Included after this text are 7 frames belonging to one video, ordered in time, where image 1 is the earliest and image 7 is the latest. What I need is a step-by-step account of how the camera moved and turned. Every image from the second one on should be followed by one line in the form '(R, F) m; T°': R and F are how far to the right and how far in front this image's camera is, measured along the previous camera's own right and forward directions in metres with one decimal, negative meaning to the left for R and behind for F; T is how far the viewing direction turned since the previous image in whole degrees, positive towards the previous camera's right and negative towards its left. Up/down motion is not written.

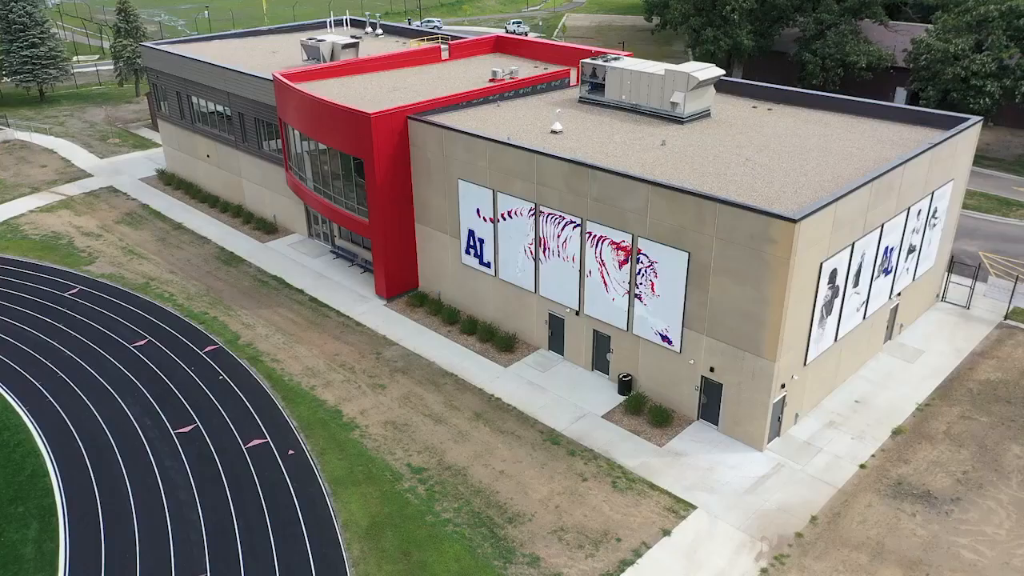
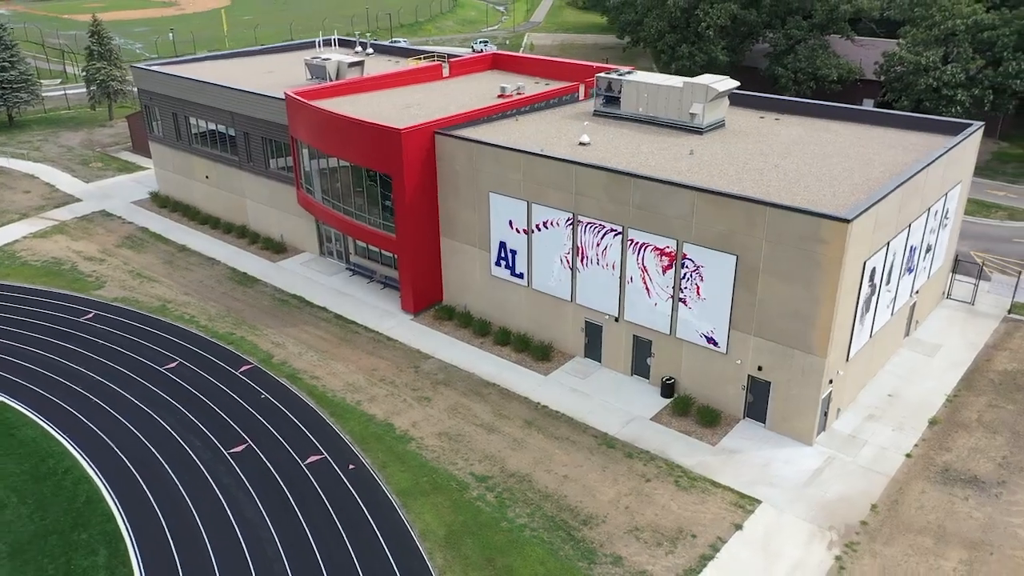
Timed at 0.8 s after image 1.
(-3.1, -0.3) m; +4°
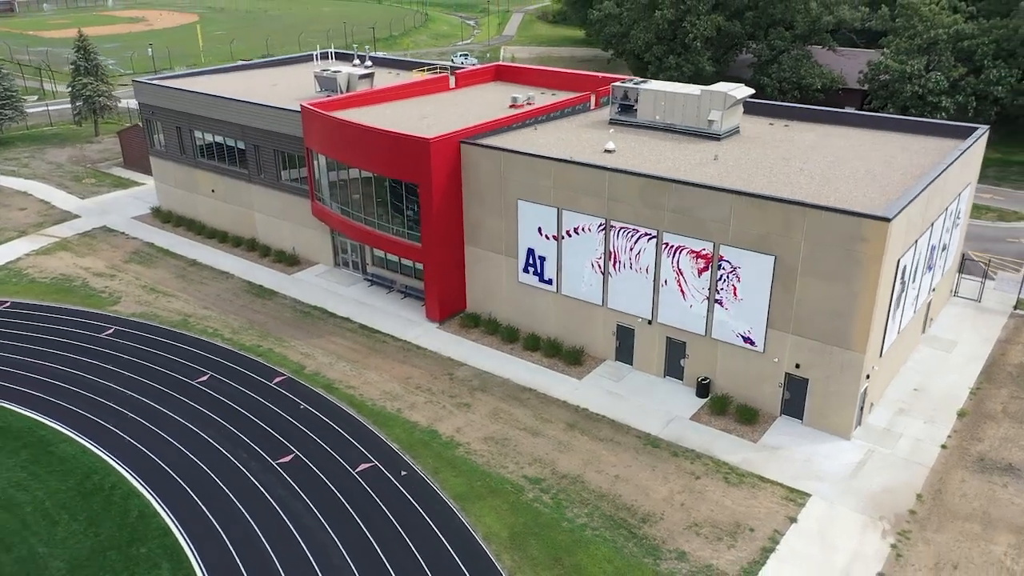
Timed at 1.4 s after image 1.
(-2.4, -0.3) m; +3°
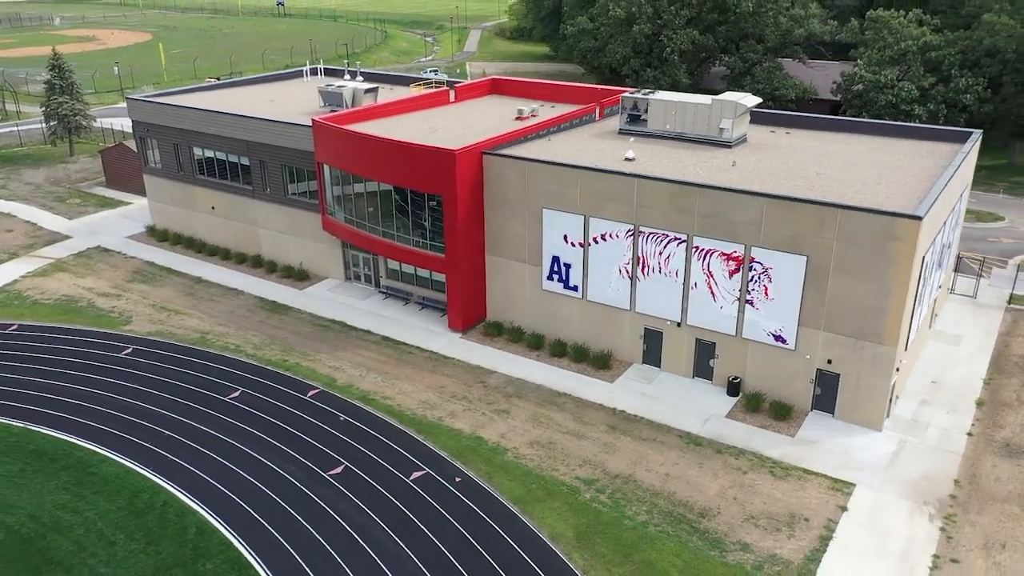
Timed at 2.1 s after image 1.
(-2.8, -0.3) m; +4°
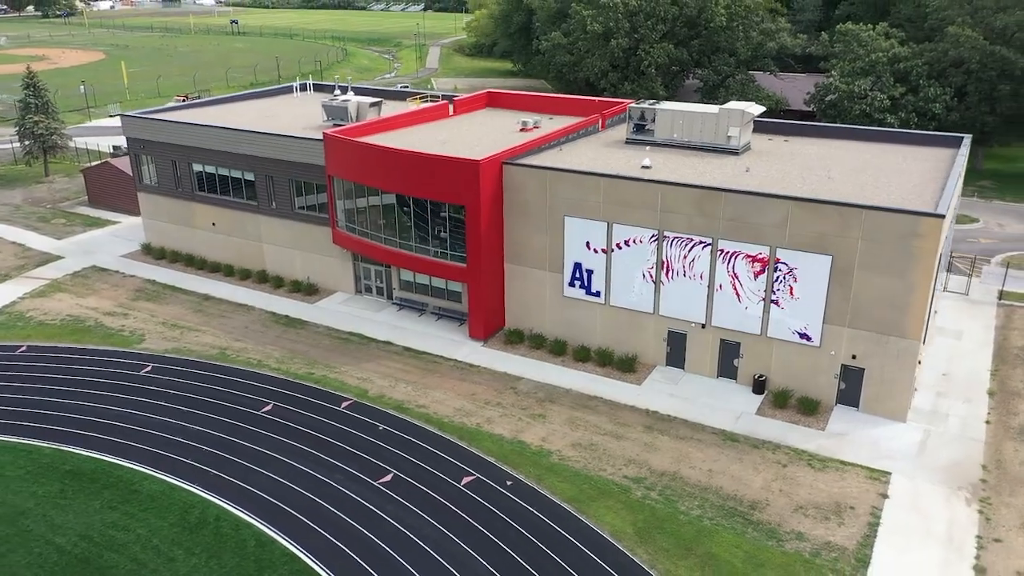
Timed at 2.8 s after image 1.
(-2.7, -0.3) m; +3°
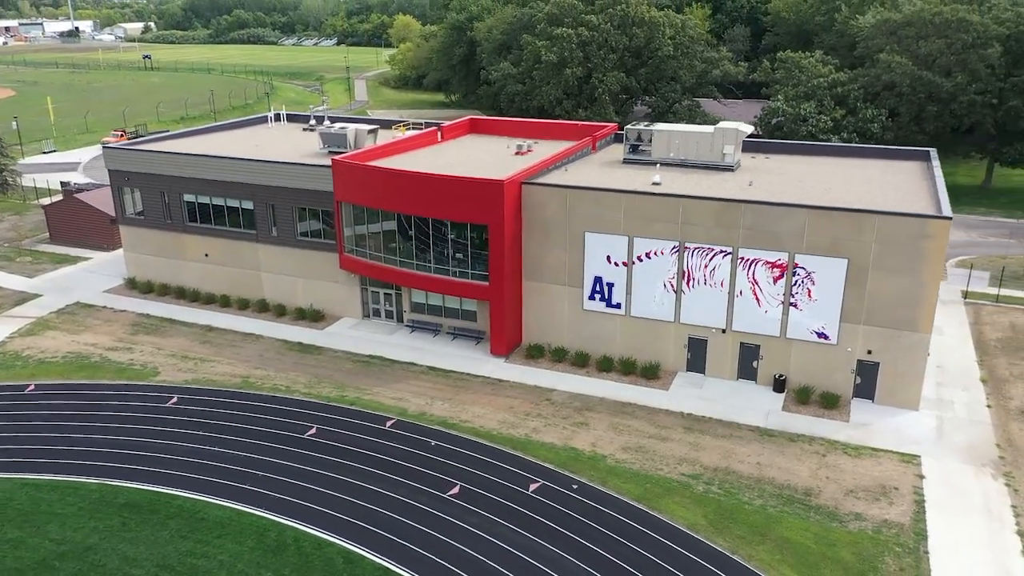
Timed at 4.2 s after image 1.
(-4.3, -0.6) m; +6°
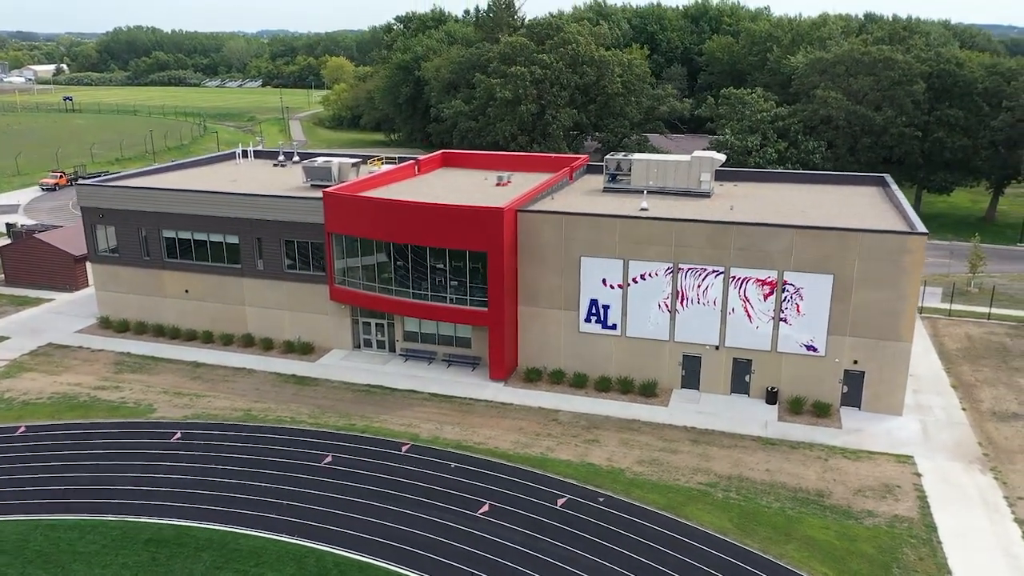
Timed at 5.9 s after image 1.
(-3.0, -0.6) m; +5°
